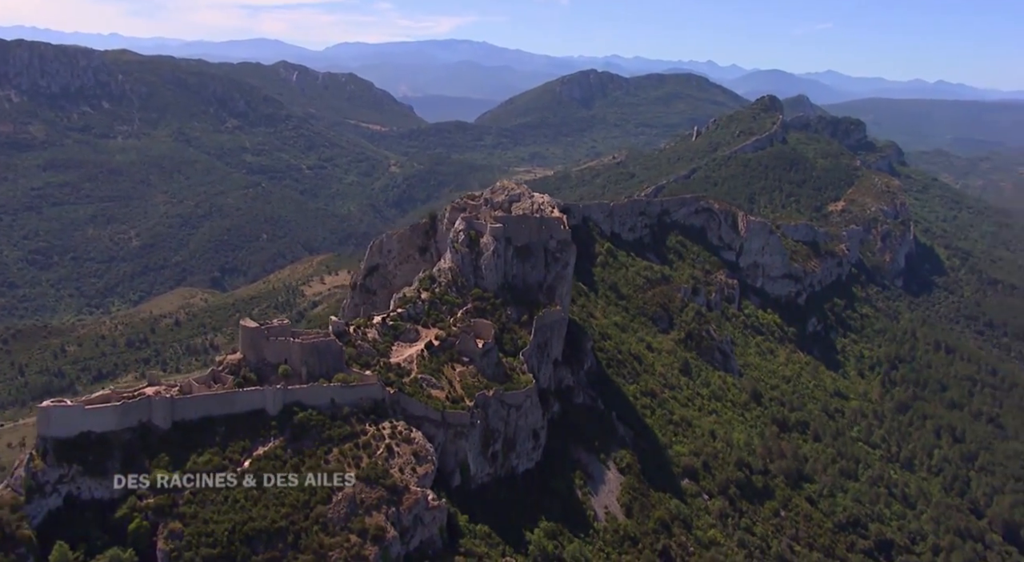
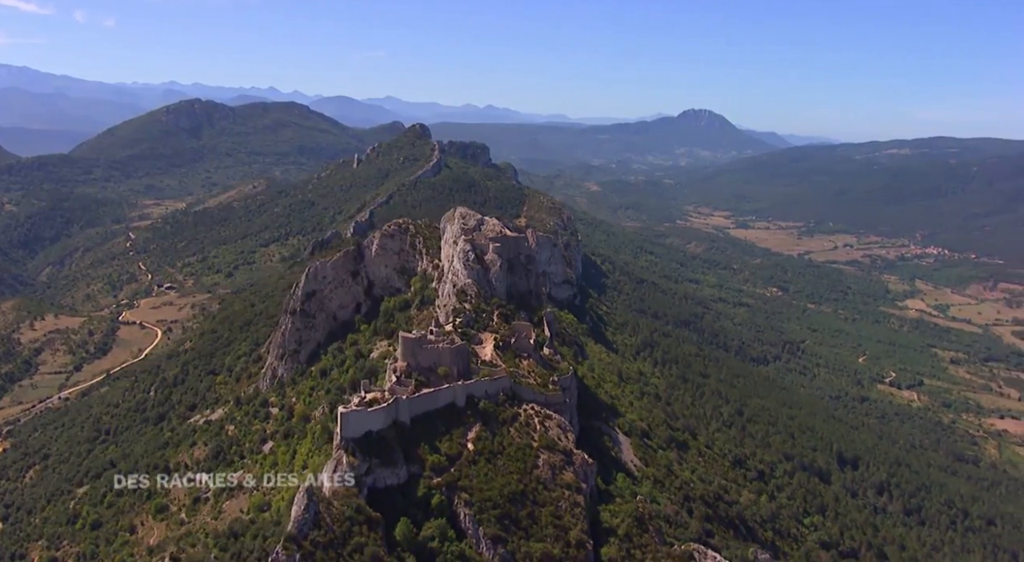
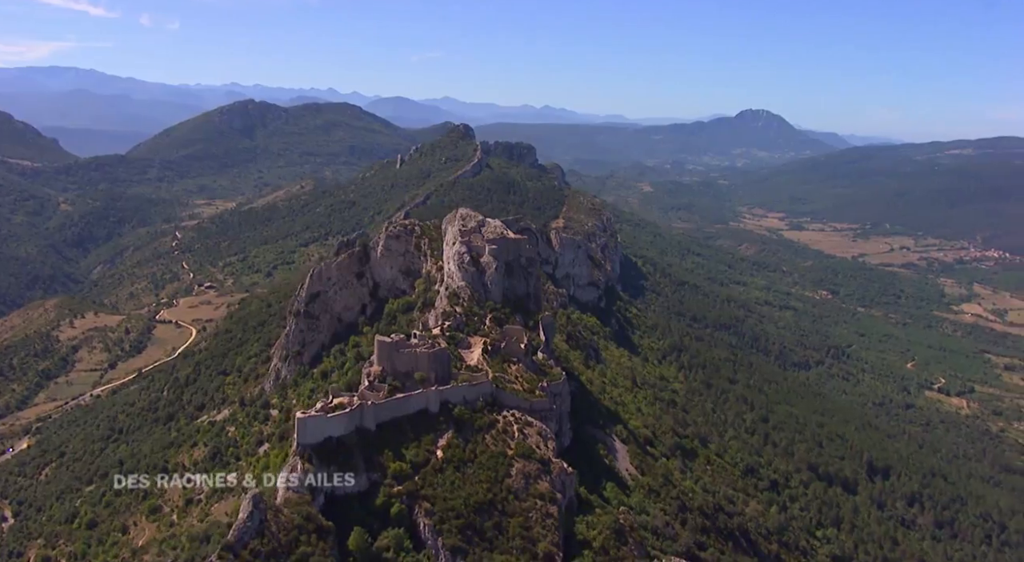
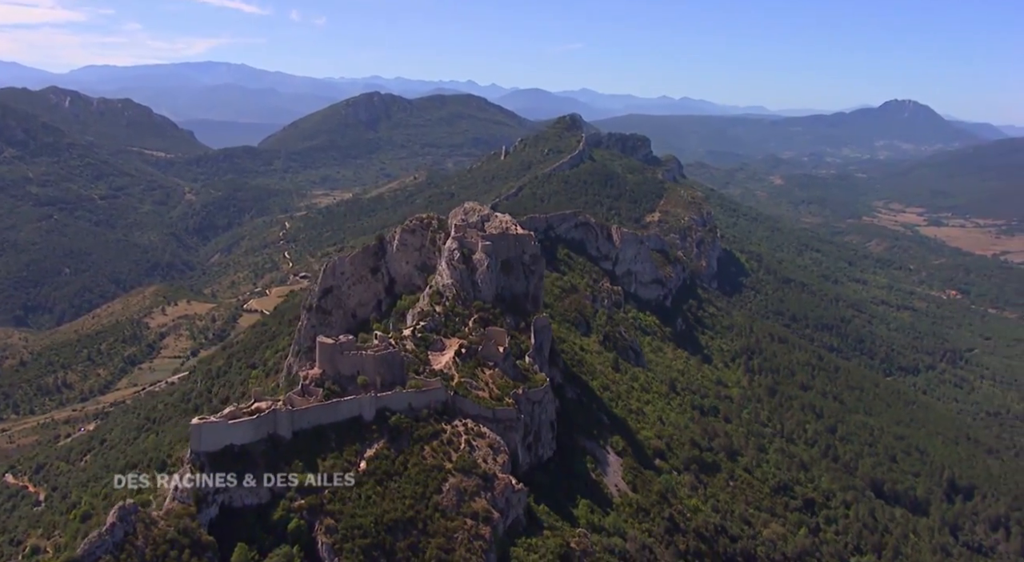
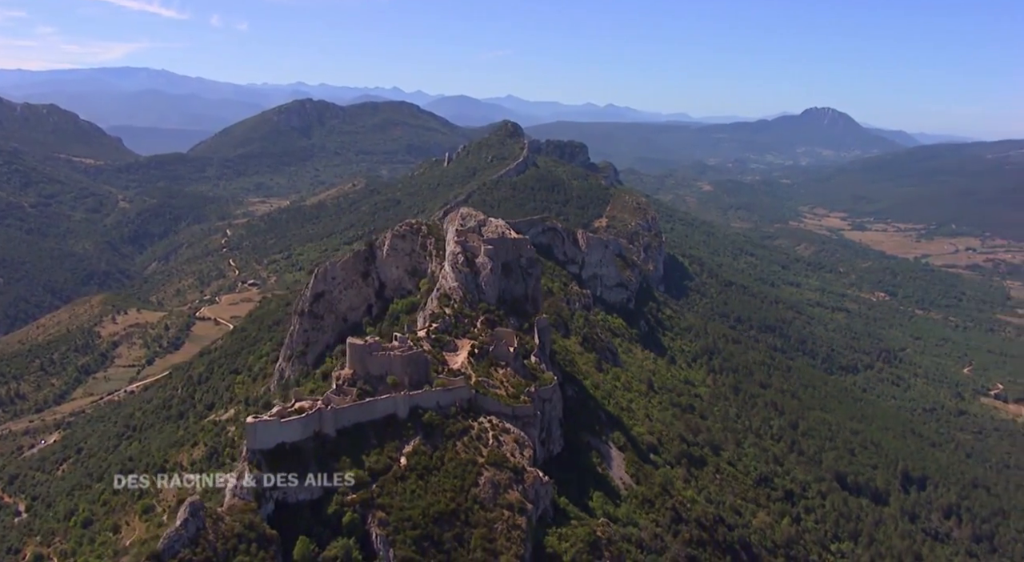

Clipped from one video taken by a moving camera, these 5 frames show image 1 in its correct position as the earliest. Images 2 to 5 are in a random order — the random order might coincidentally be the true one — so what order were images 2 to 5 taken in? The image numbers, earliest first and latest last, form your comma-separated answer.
4, 5, 3, 2
